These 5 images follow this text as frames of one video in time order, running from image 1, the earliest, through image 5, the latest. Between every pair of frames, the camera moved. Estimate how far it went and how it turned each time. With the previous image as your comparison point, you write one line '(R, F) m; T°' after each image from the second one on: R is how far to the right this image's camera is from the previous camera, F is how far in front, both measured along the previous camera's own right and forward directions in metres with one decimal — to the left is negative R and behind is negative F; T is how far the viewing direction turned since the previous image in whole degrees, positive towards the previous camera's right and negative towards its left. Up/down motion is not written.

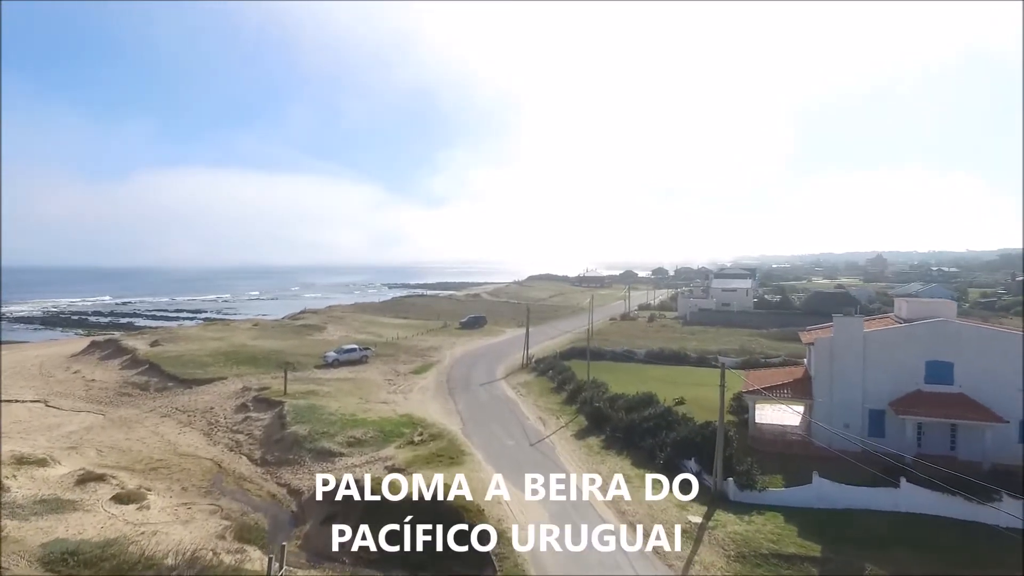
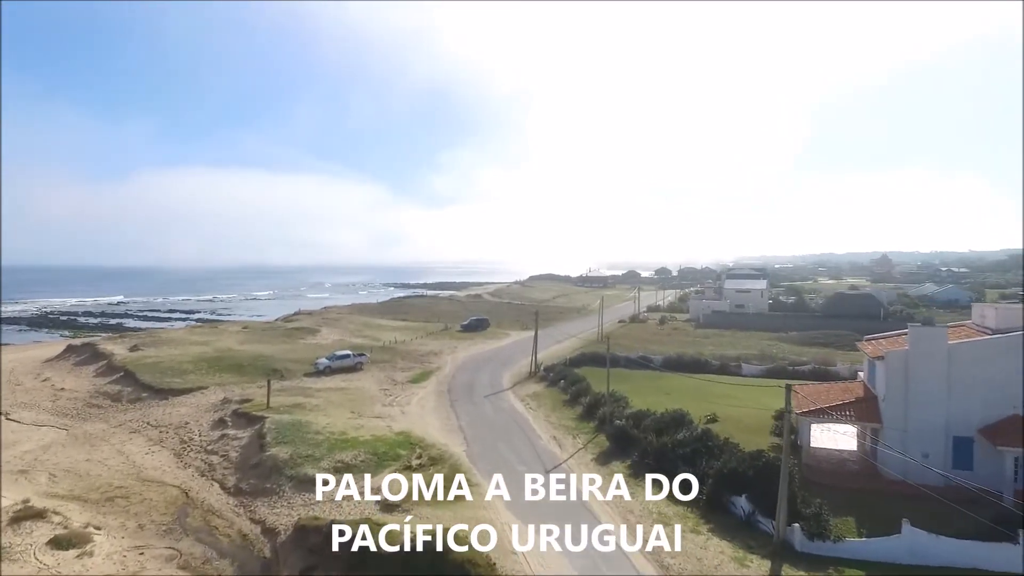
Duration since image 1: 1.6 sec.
(-0.4, +3.0) m; 0°
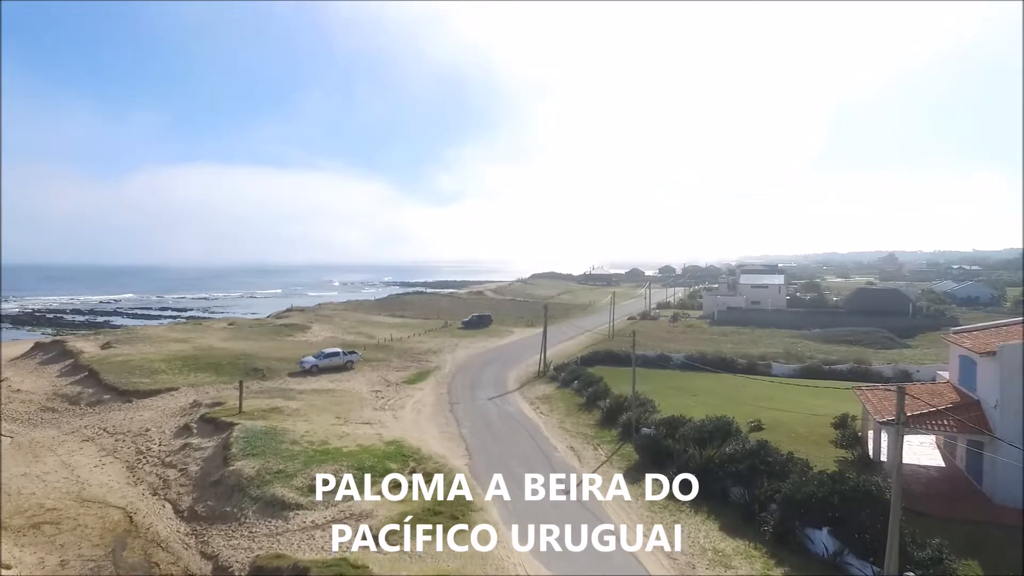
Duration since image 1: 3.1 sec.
(-0.3, +3.4) m; 0°
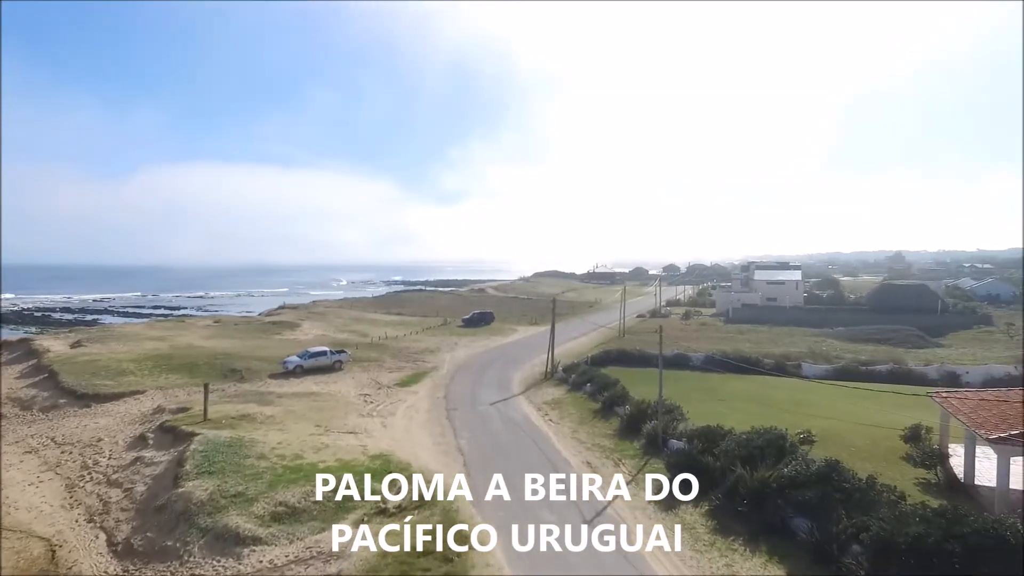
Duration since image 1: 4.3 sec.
(-0.2, +3.0) m; 0°
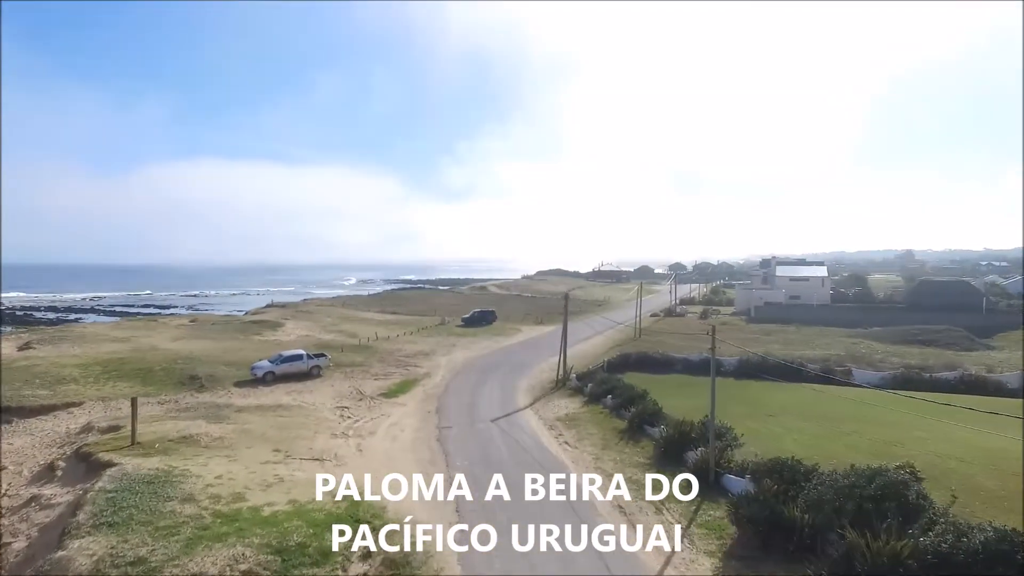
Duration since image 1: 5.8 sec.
(-0.1, +4.1) m; 0°
